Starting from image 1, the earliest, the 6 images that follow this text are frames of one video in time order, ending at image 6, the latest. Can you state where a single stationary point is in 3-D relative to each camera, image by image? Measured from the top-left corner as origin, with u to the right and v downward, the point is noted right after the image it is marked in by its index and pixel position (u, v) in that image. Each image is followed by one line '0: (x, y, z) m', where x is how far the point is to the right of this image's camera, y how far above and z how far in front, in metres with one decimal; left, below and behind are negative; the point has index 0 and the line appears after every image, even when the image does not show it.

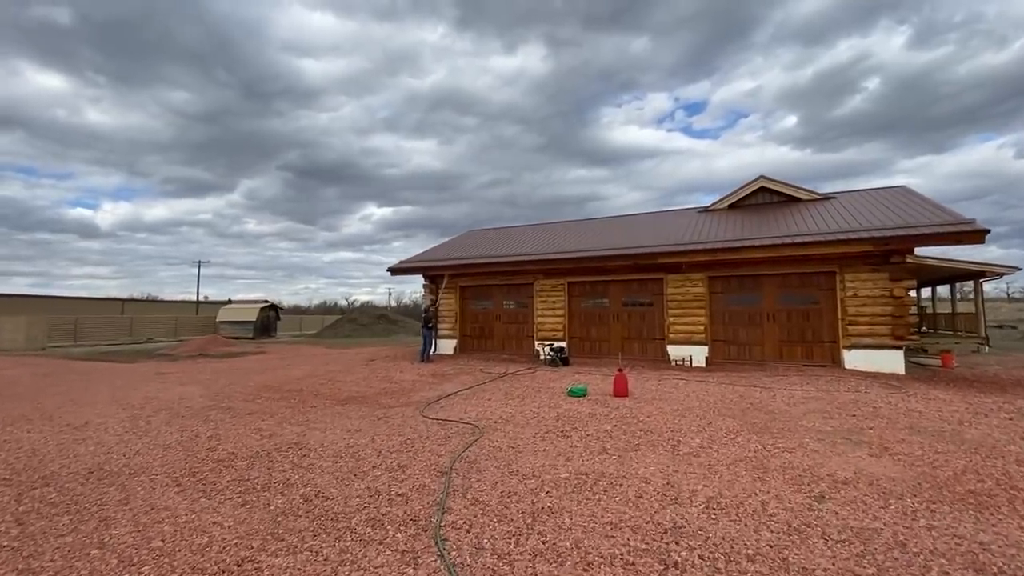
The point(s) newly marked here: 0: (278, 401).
0: (-4.4, -2.1, +8.9) m
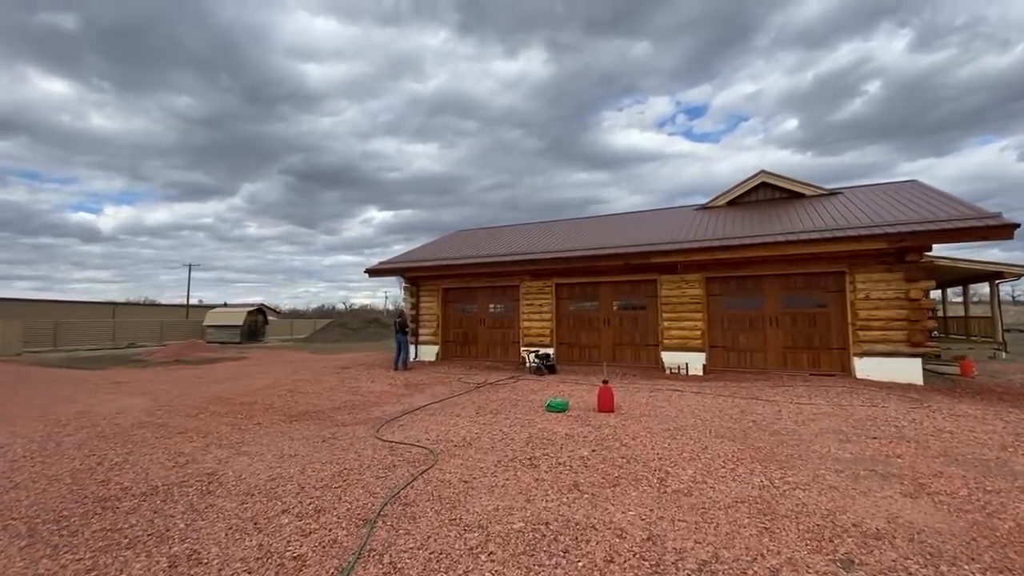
0: (-4.8, -2.1, +7.9) m
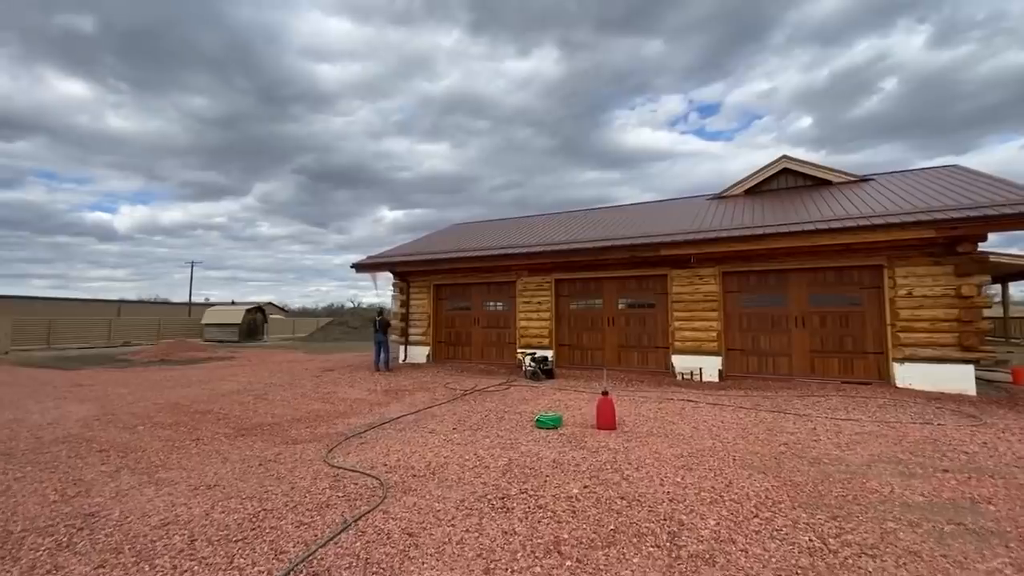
0: (-5.0, -2.0, +6.9) m
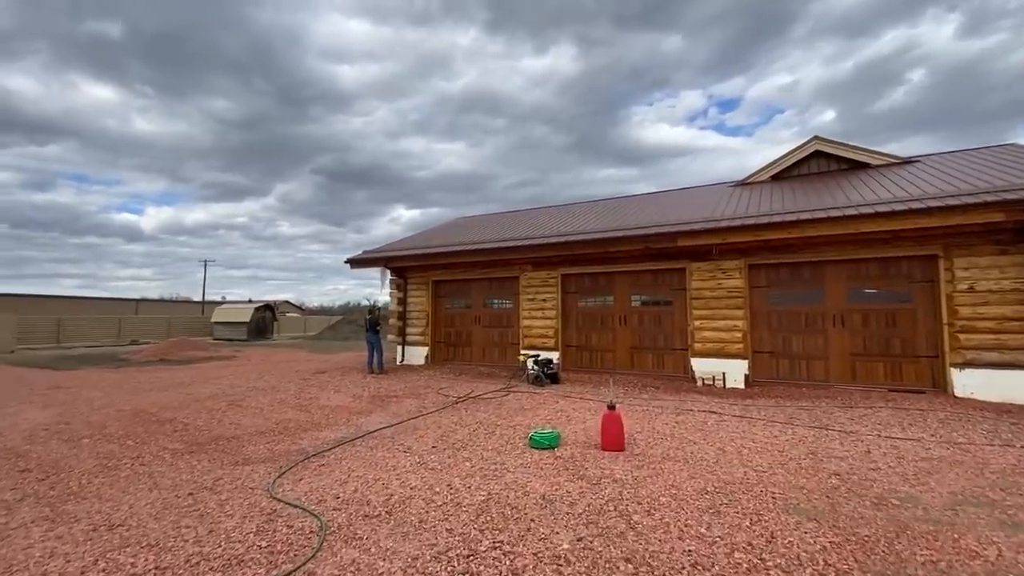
0: (-5.1, -2.0, +6.1) m
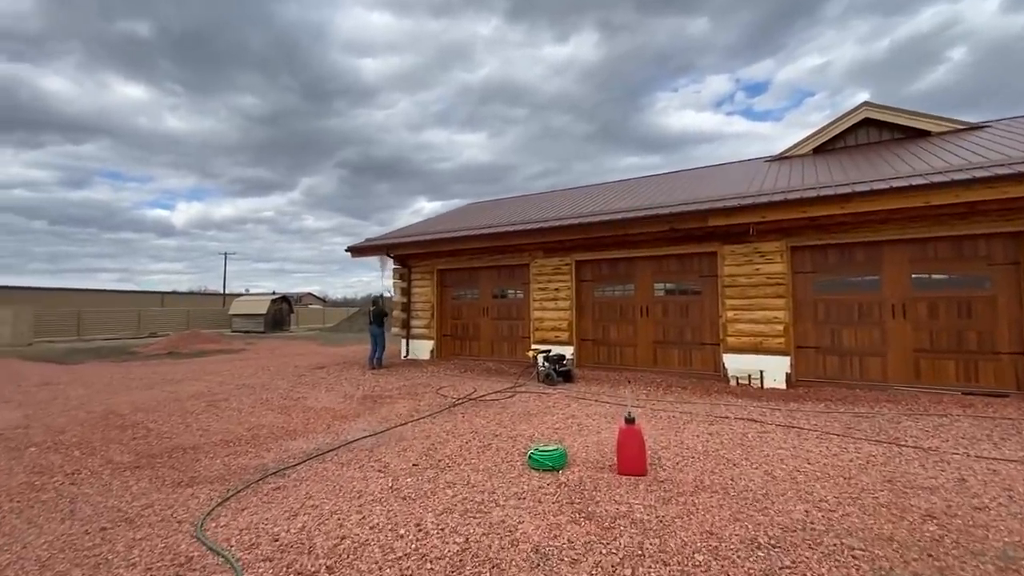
0: (-5.1, -1.9, +5.3) m
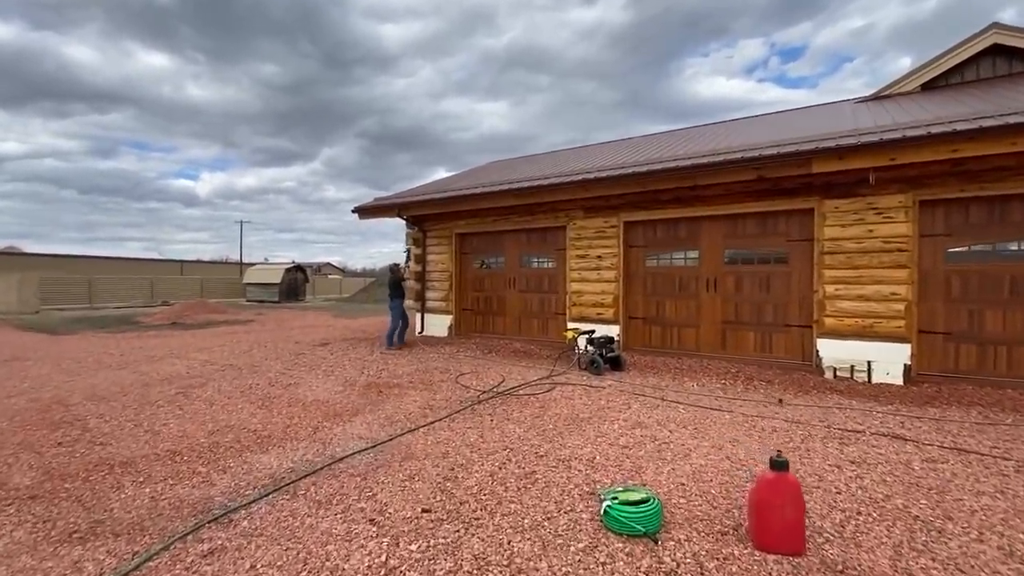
0: (-4.7, -1.5, +4.0) m
